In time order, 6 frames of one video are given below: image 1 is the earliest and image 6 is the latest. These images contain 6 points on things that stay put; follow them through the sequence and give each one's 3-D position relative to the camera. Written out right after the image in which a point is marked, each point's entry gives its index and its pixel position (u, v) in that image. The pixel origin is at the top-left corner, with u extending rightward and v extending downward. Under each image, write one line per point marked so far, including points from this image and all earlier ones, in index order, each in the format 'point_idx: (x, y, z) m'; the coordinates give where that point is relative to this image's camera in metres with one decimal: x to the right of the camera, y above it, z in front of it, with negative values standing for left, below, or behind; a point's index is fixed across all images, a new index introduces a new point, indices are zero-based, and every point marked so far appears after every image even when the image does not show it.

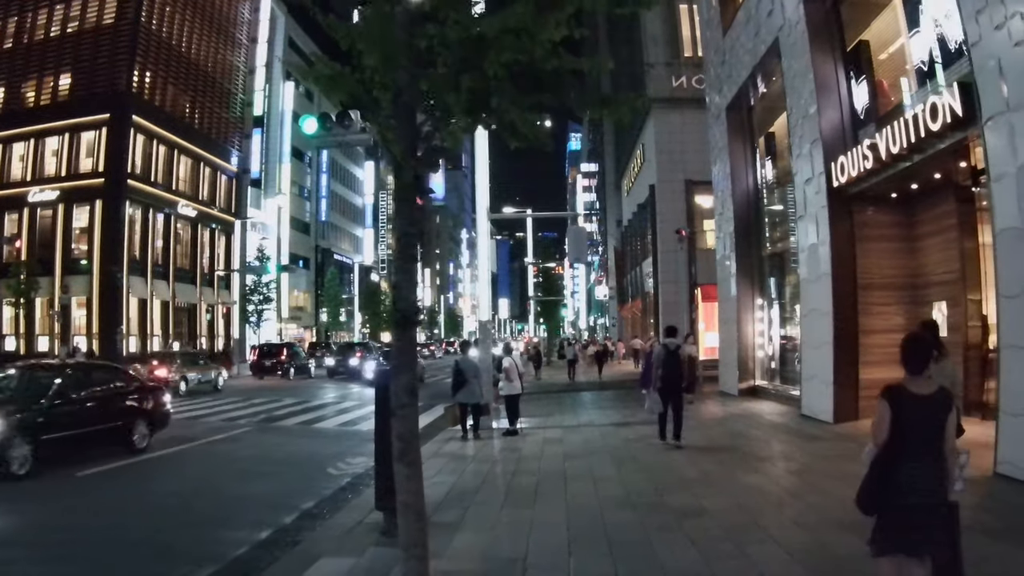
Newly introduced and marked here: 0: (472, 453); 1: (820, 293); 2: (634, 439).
0: (-0.6, -2.6, +12.5) m
1: (+5.7, -0.1, +14.8) m
2: (+2.0, -2.4, +13.1) m
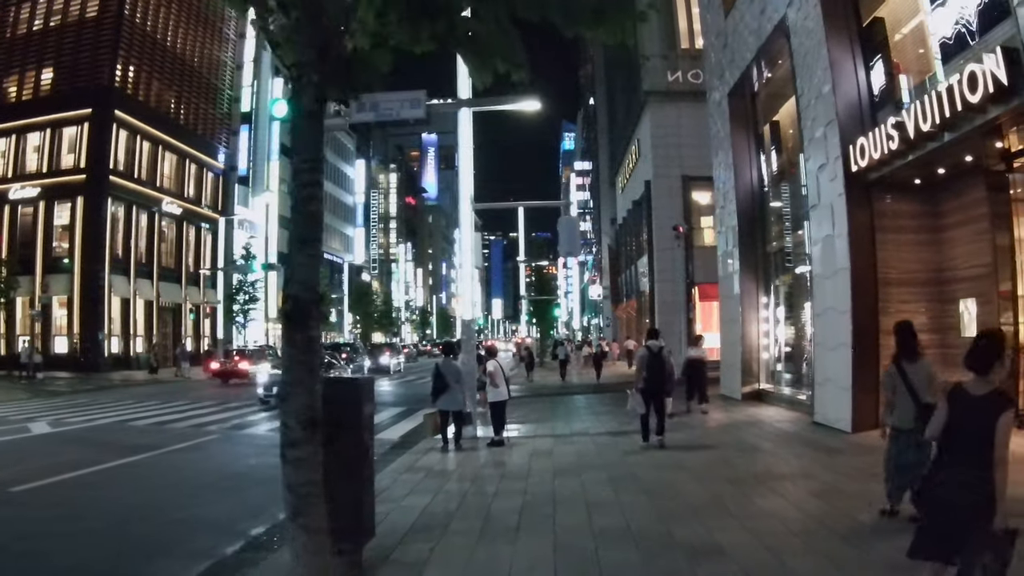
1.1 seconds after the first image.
0: (-0.8, -2.5, +11.1) m
1: (+5.4, 0.0, +13.5) m
2: (+1.7, -2.4, +11.7) m
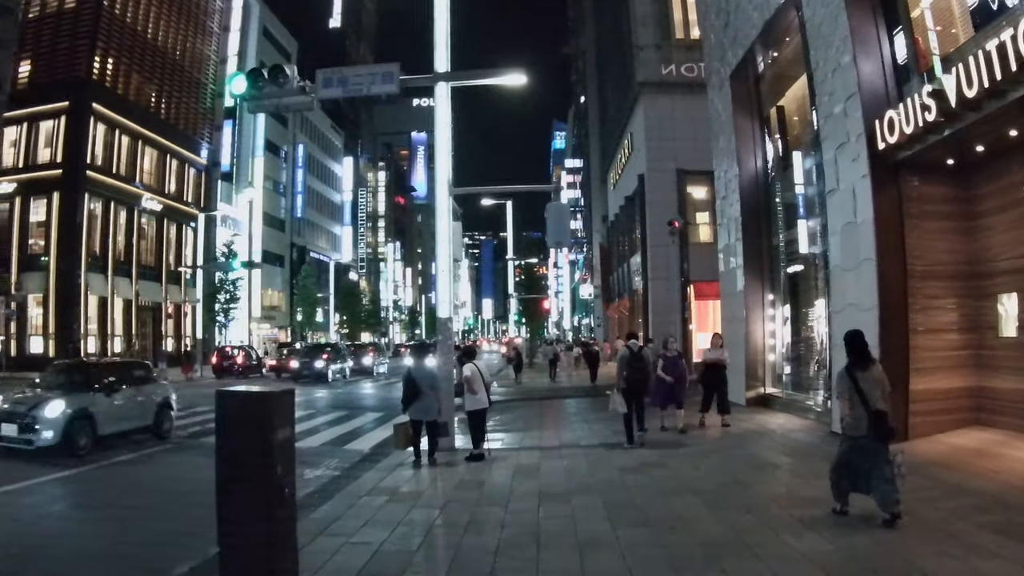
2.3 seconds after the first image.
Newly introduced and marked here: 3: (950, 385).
0: (-1.1, -2.4, +9.6) m
1: (+5.2, +0.1, +12.0) m
2: (+1.5, -2.3, +10.2) m
3: (+6.5, -1.4, +11.9) m
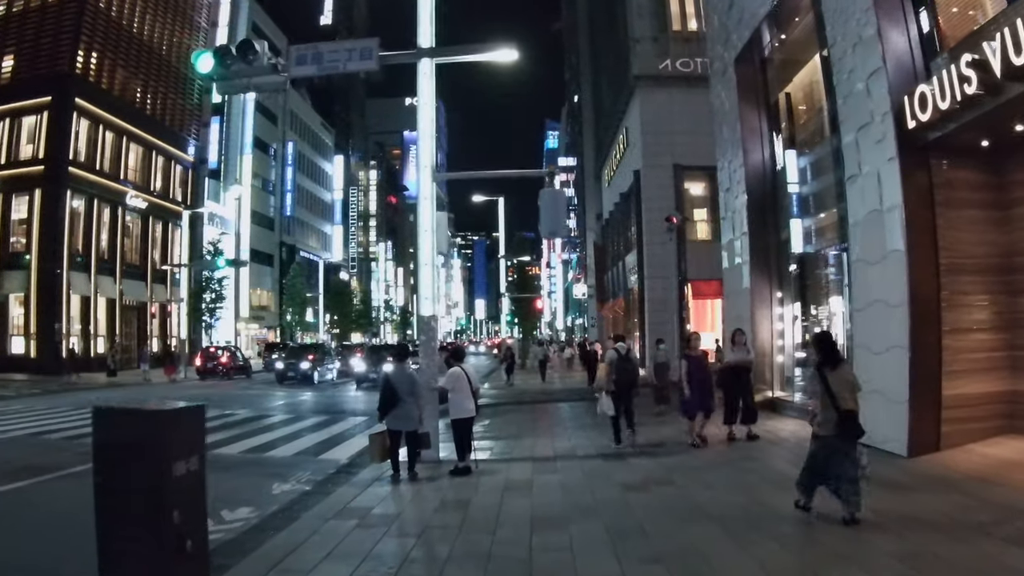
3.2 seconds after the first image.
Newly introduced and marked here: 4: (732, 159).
0: (-1.2, -2.3, +8.5) m
1: (+5.0, +0.1, +10.9) m
2: (+1.4, -2.2, +9.1) m
3: (+6.4, -1.4, +10.8) m
4: (+5.1, +3.0, +18.7) m
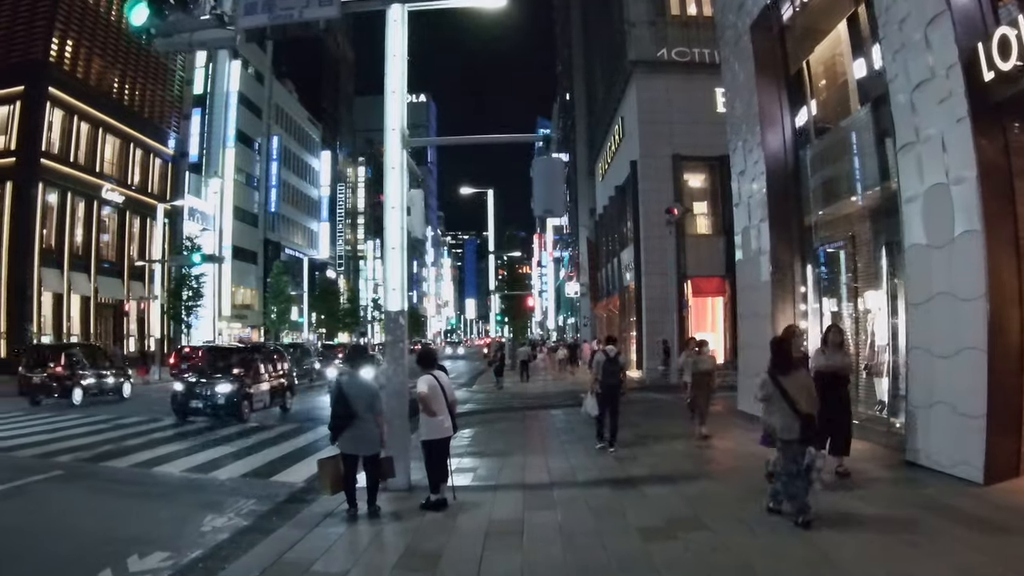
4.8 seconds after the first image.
0: (-1.3, -2.2, +6.5) m
1: (+4.9, +0.3, +9.0) m
2: (+1.2, -2.1, +7.1) m
3: (+6.2, -1.3, +8.9) m
4: (+4.9, +3.1, +16.8) m
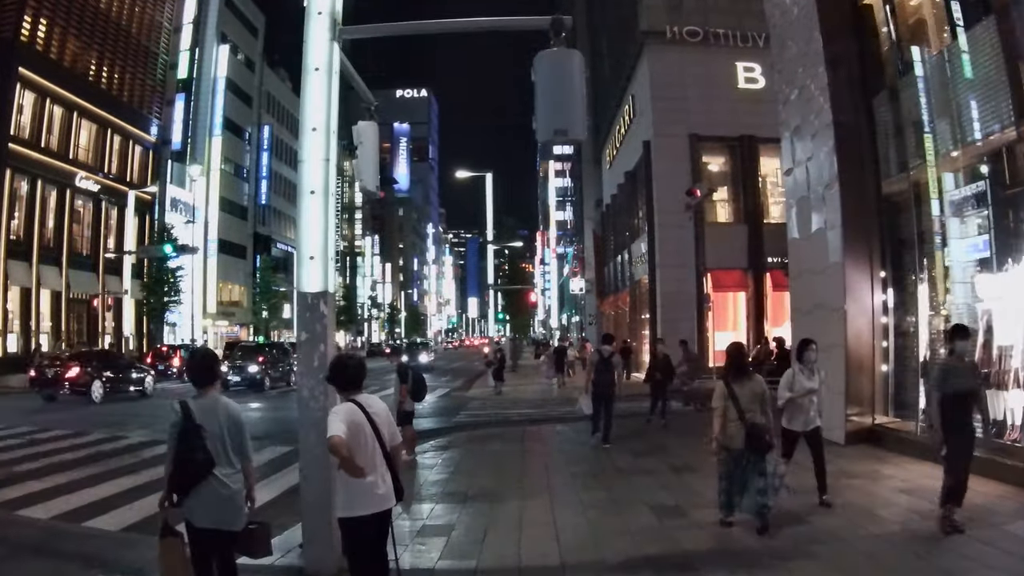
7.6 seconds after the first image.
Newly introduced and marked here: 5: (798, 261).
0: (-1.4, -2.0, +3.1) m
1: (+4.8, +0.4, +5.6) m
2: (+1.1, -1.9, +3.8) m
3: (+6.1, -1.1, +5.6) m
4: (+4.8, +3.3, +13.4) m
5: (+4.8, +0.5, +13.8) m
